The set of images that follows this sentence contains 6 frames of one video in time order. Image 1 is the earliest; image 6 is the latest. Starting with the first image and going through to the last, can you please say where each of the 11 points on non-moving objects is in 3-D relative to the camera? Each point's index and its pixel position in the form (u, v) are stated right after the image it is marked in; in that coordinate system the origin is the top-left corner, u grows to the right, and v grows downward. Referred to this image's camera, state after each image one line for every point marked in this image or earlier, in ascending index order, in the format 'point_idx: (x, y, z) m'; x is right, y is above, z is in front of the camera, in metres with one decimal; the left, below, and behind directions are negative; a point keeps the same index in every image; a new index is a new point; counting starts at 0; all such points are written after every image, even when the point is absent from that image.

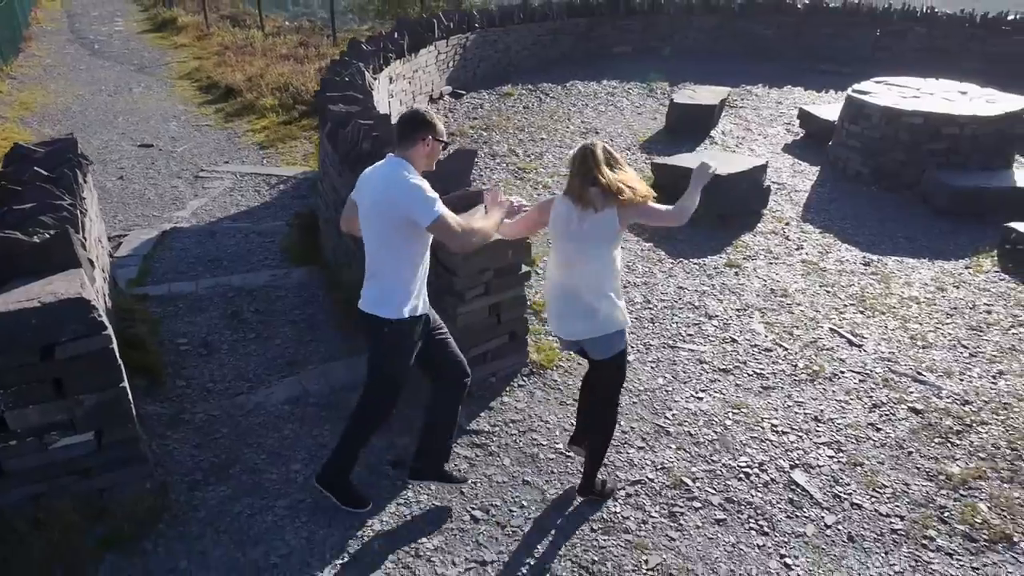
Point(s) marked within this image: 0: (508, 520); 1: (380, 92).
0: (0.0, -1.1, +3.6) m
1: (-1.4, +2.1, +8.1) m
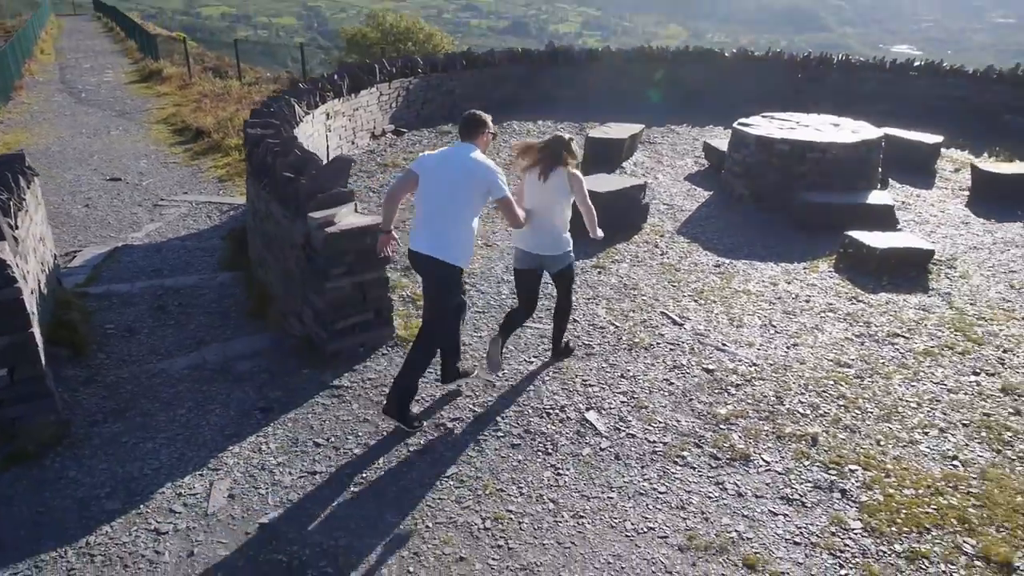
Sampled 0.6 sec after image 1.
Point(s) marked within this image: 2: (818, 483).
0: (-1.0, -0.9, +4.4) m
1: (-2.4, +1.9, +9.1) m
2: (+1.6, -1.1, +4.1) m
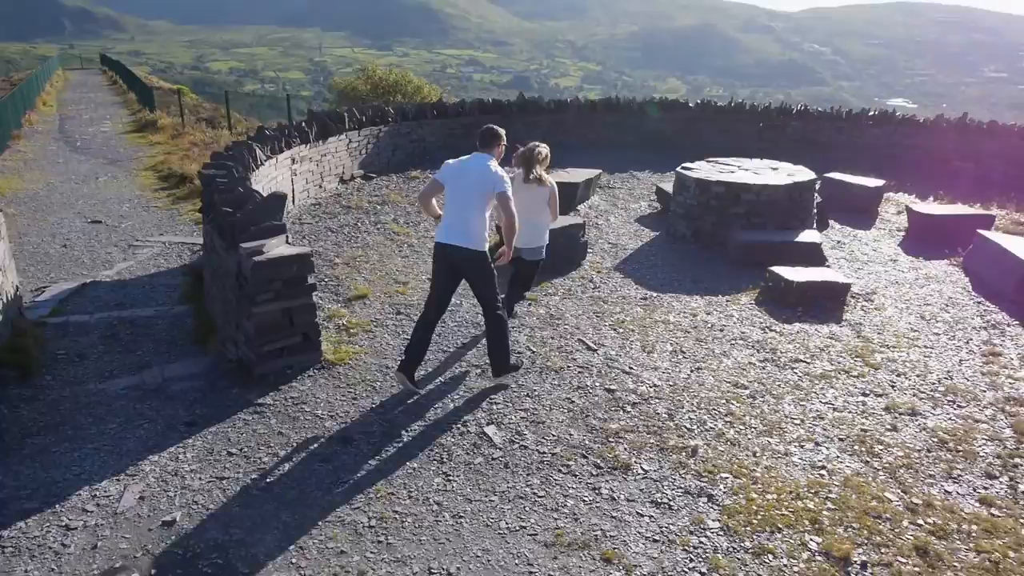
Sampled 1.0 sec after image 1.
0: (-1.6, -1.0, +4.7) m
1: (-3.0, +1.5, +9.7) m
2: (+1.0, -1.2, +4.4) m
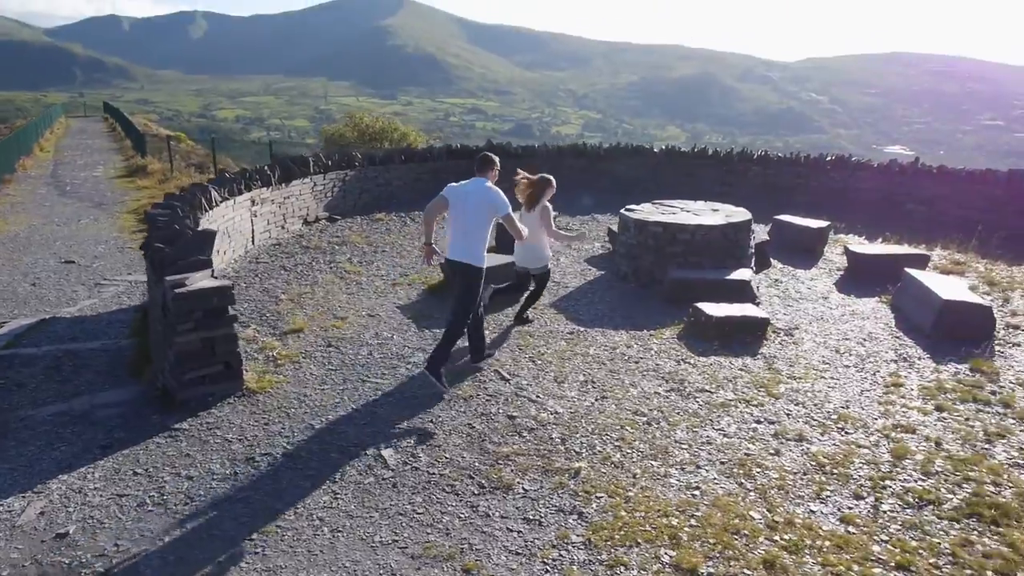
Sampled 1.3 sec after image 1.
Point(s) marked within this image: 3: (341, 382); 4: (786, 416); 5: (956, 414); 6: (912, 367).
0: (-2.3, -1.2, +5.0) m
1: (-3.6, +1.0, +10.1) m
2: (+0.3, -1.3, +4.7) m
3: (-1.4, -0.8, +6.4) m
4: (+2.2, -1.0, +6.0) m
5: (+3.6, -1.0, +6.1) m
6: (+3.7, -0.7, +7.1) m
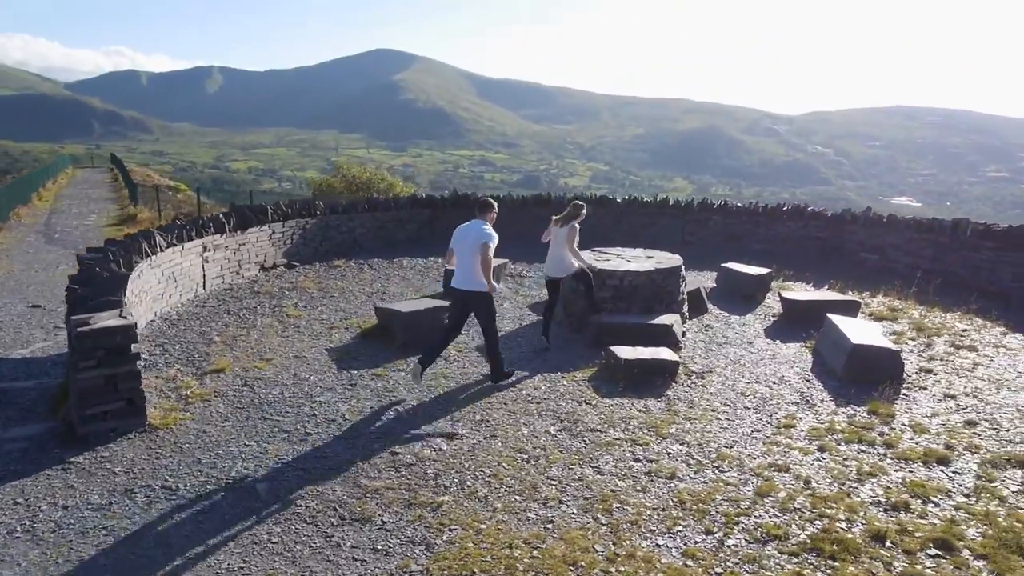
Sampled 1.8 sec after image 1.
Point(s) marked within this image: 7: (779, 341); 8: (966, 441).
0: (-3.2, -1.5, +5.2) m
1: (-4.5, +0.4, +10.4) m
2: (-0.6, -1.6, +4.8) m
3: (-2.3, -1.1, +6.6) m
4: (+1.3, -1.3, +6.2) m
5: (+2.7, -1.4, +6.3) m
6: (+2.9, -1.2, +7.3) m
7: (+3.3, -0.7, +9.5) m
8: (+3.9, -1.3, +6.5) m
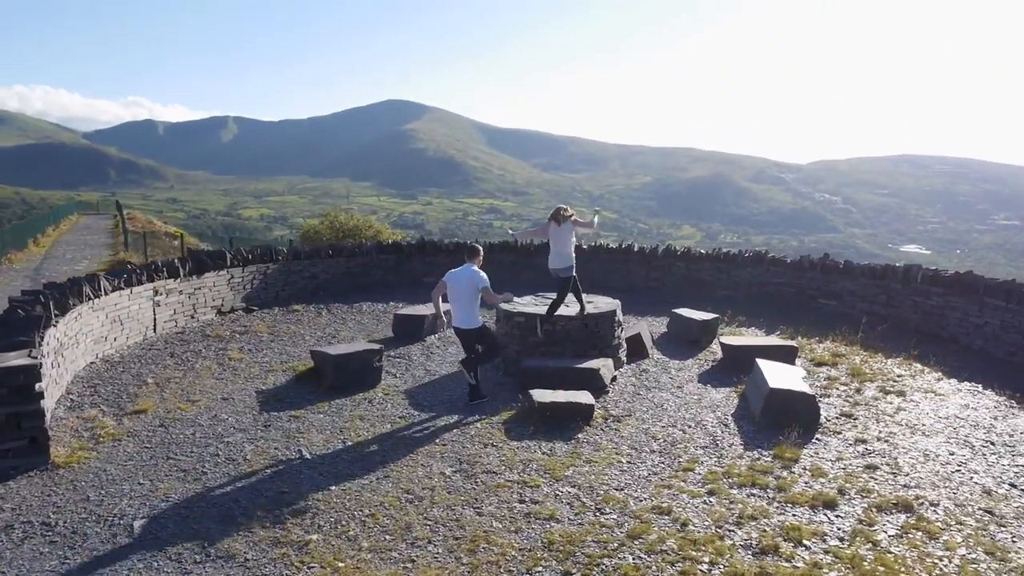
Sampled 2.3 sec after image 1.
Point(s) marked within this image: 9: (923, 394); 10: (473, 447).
0: (-4.2, -1.7, +5.3) m
1: (-5.3, -0.2, +10.7) m
2: (-1.6, -1.8, +4.9) m
3: (-3.2, -1.5, +6.8) m
4: (+0.3, -1.7, +6.2) m
5: (+1.7, -1.7, +6.3) m
6: (+2.0, -1.6, +7.3) m
7: (+2.5, -1.2, +9.6) m
8: (+3.0, -1.7, +6.5) m
9: (+5.0, -1.3, +9.3) m
10: (-0.4, -1.5, +7.2) m
